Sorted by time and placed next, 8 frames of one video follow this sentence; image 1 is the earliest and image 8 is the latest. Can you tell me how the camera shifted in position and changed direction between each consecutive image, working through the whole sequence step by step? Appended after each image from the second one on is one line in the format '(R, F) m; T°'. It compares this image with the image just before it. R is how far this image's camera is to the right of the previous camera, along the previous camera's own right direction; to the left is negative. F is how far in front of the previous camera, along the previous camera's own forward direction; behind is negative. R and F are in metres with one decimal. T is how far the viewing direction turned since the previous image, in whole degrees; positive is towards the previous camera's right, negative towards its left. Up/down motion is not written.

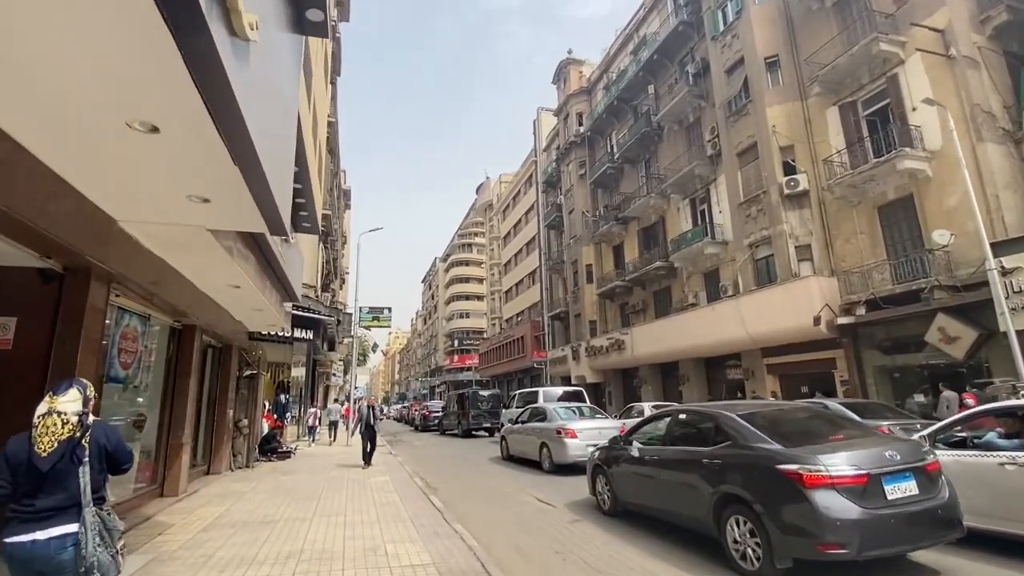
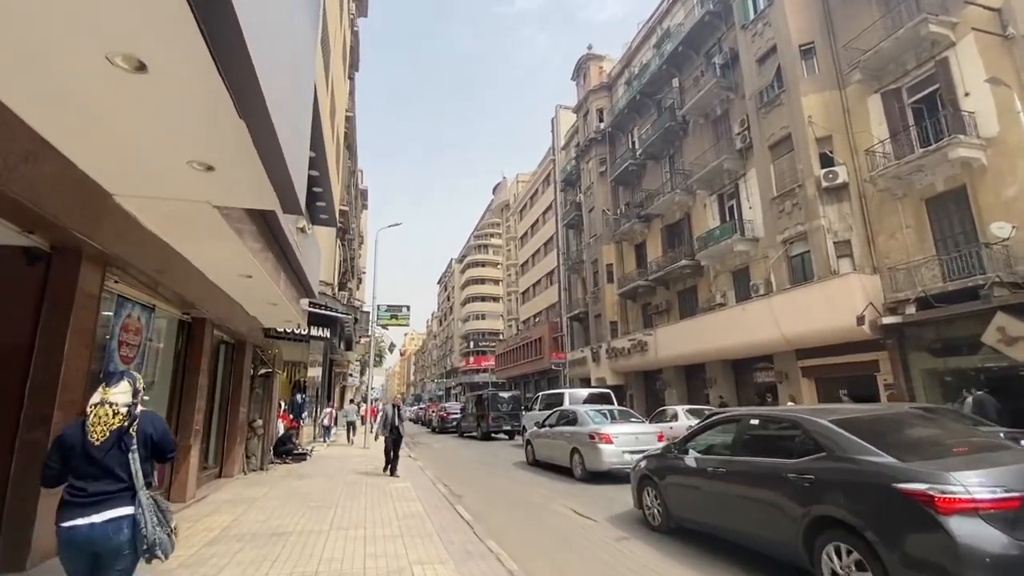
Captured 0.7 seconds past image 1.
(-0.3, +0.8) m; -2°
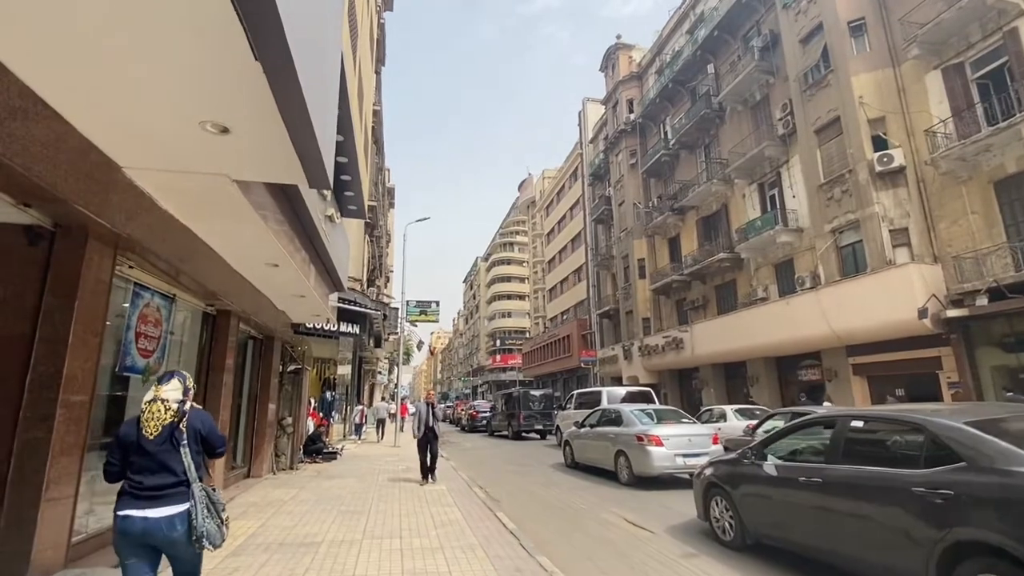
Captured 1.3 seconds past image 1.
(-0.3, +0.7) m; -3°
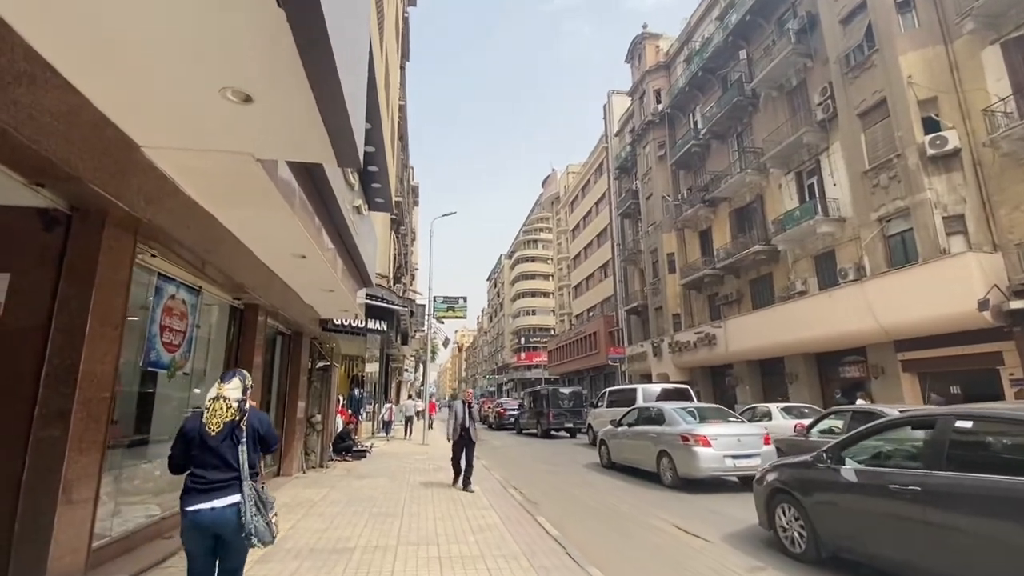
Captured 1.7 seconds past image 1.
(-0.2, +0.5) m; -3°
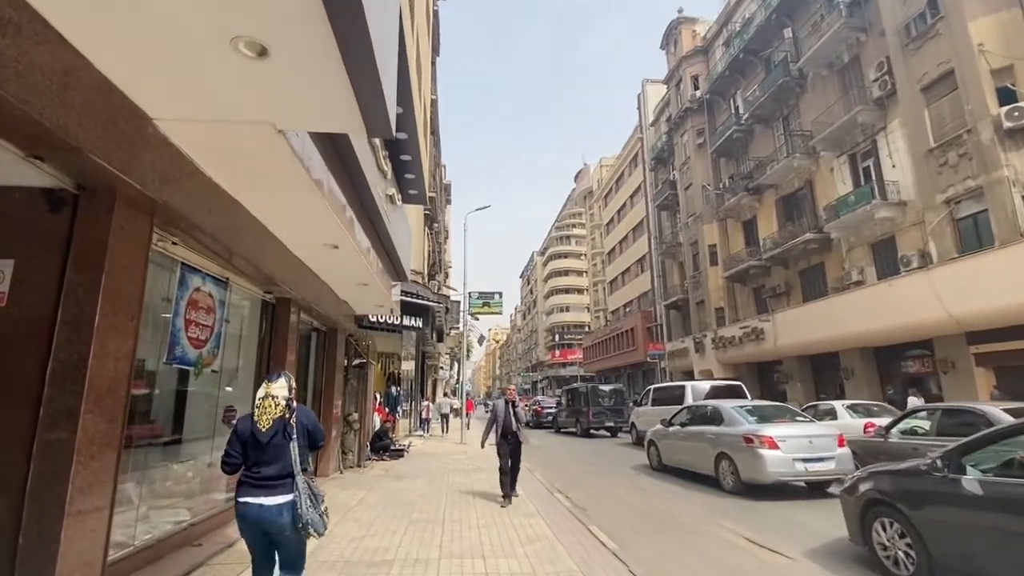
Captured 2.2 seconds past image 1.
(-0.2, +0.6) m; -4°
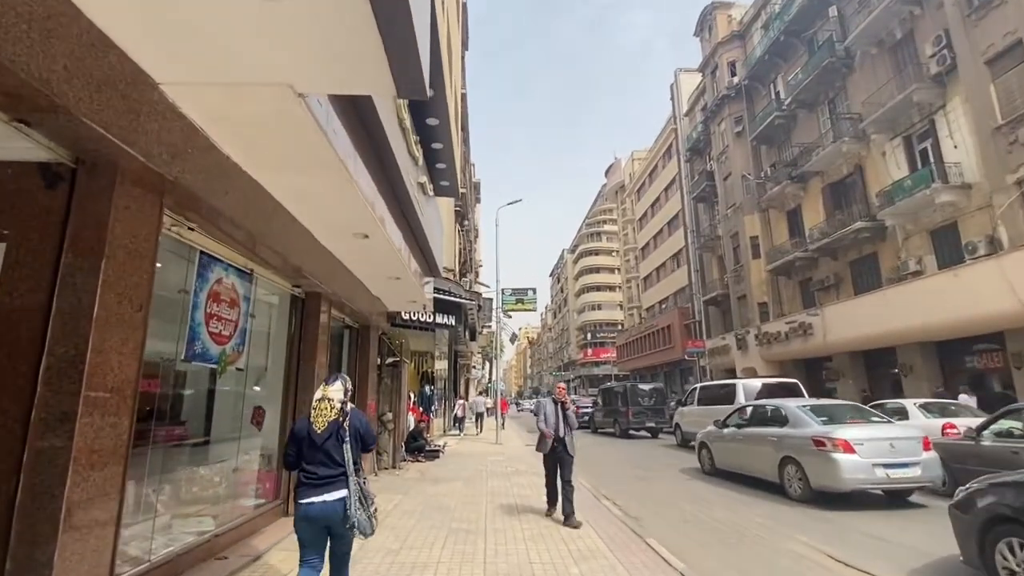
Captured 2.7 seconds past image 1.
(-0.2, +0.6) m; -3°
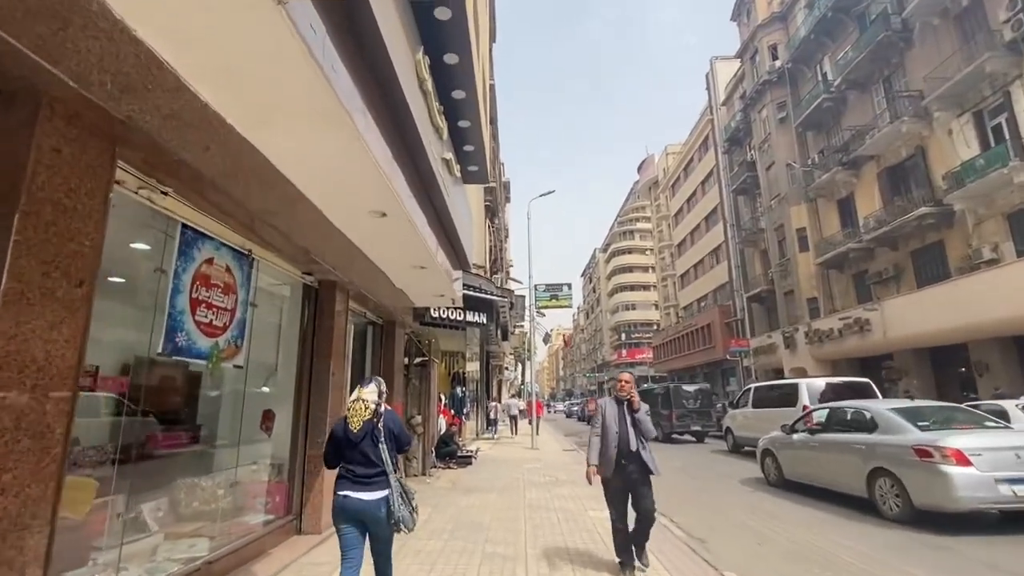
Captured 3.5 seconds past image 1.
(-0.1, +1.0) m; -3°
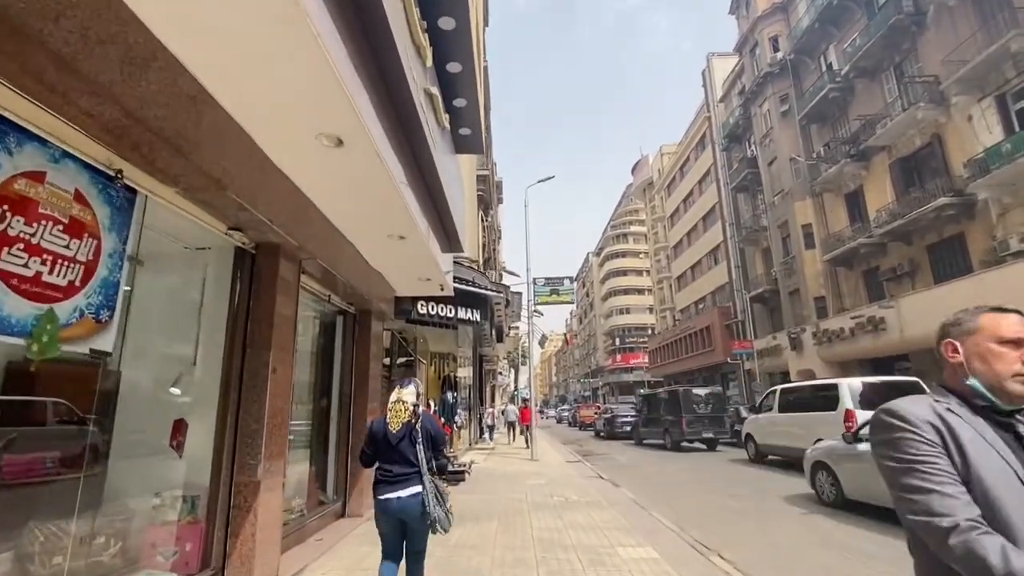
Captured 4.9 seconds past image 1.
(-0.2, +1.7) m; +1°
